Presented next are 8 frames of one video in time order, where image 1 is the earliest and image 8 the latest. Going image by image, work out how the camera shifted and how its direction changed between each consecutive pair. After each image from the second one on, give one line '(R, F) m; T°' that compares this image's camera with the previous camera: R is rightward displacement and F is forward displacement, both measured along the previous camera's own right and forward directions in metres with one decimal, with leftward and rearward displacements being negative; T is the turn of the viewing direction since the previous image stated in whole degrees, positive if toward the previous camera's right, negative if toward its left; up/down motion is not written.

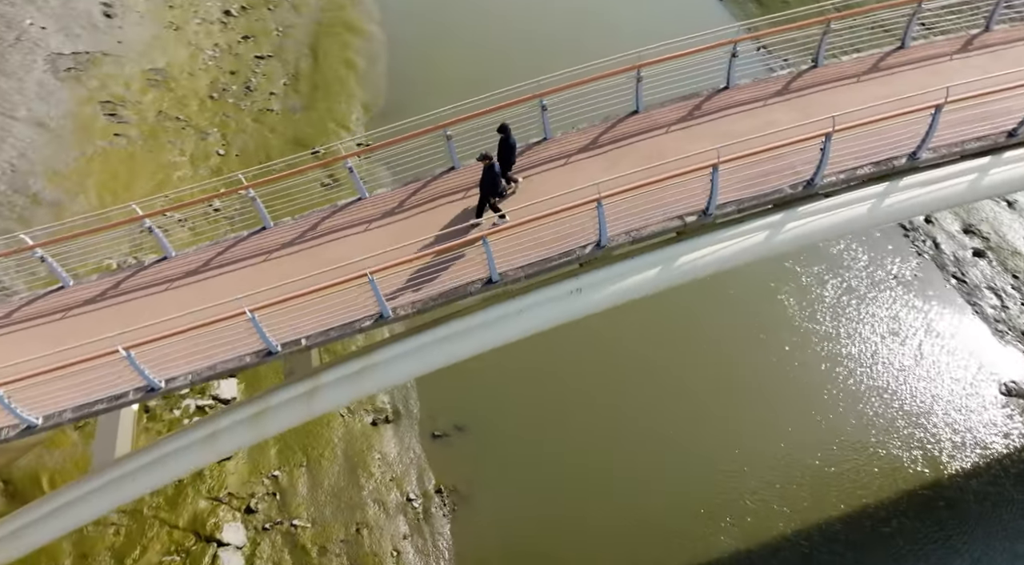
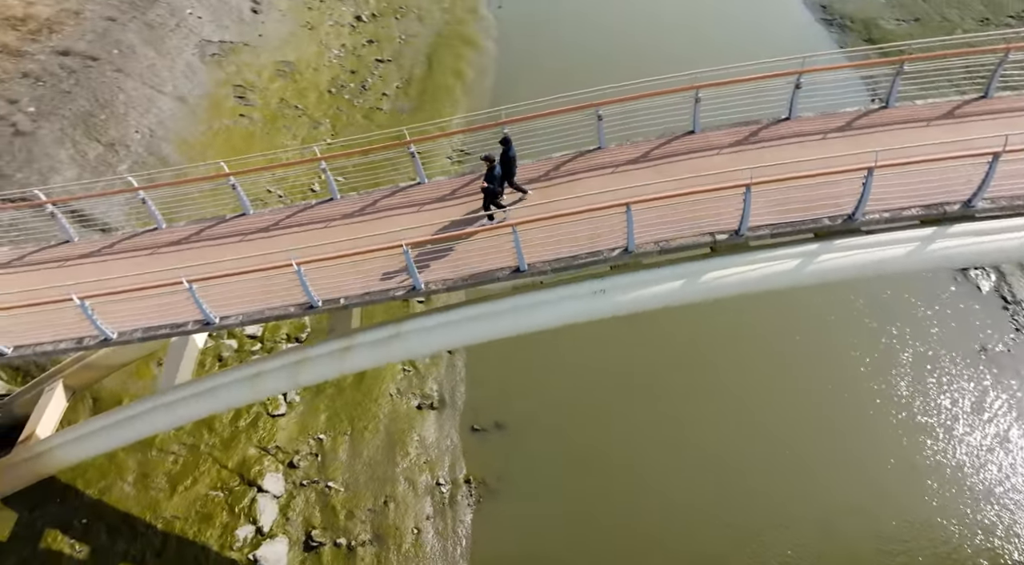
(+1.1, -0.4) m; -9°
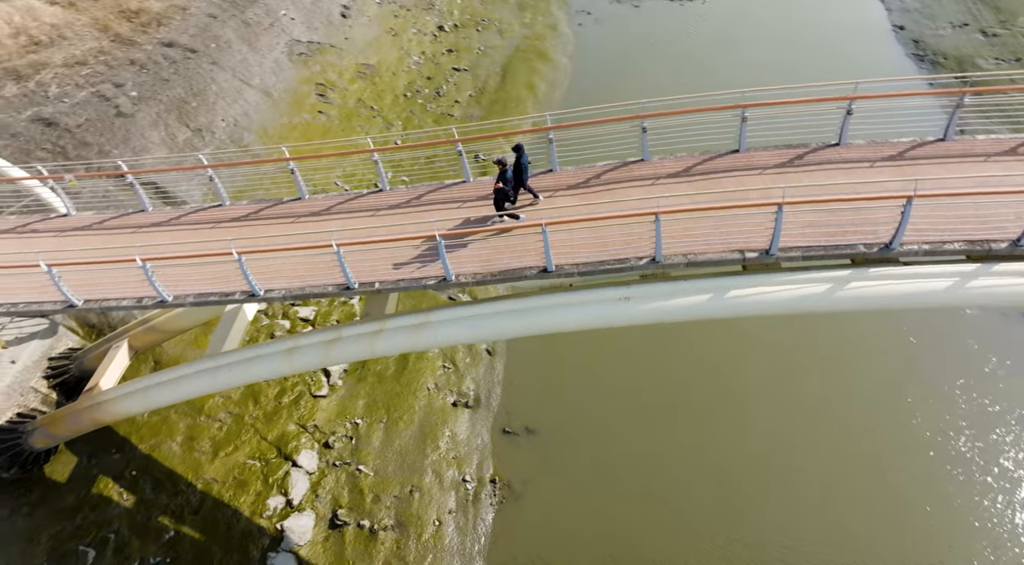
(+0.6, -0.2) m; -6°
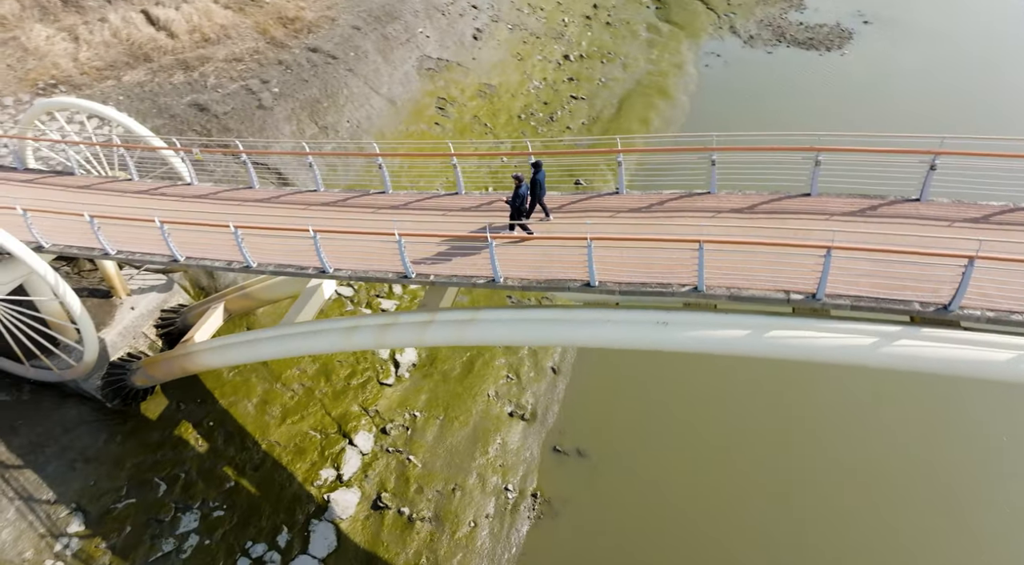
(+1.1, -0.3) m; -10°
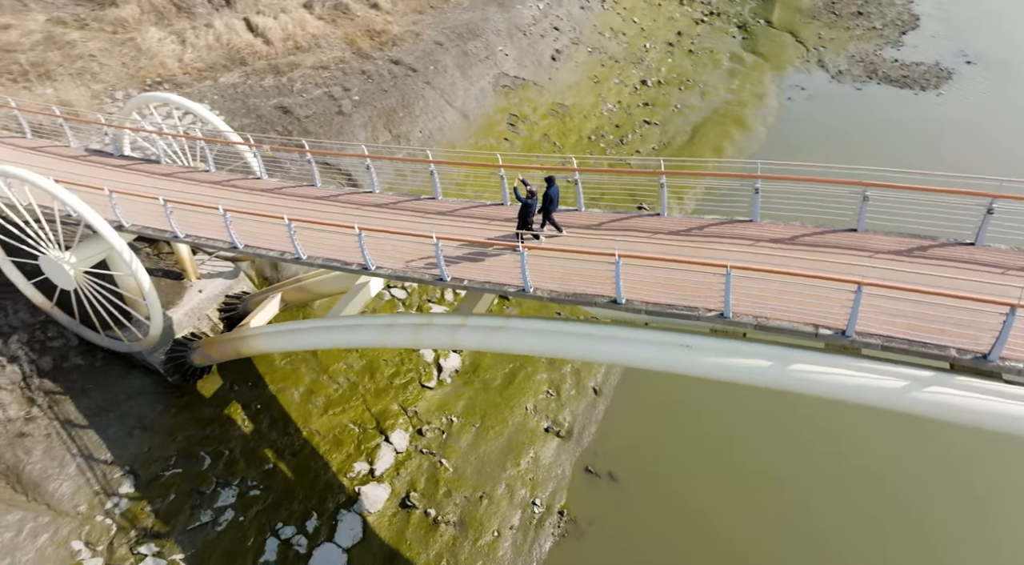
(+0.7, -0.2) m; -6°
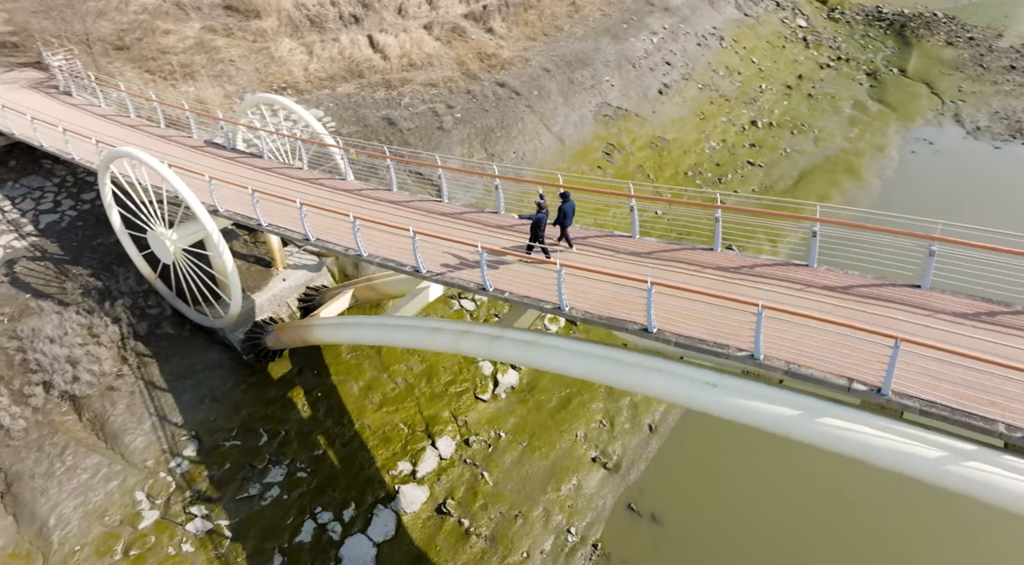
(+1.2, 0.0) m; -9°
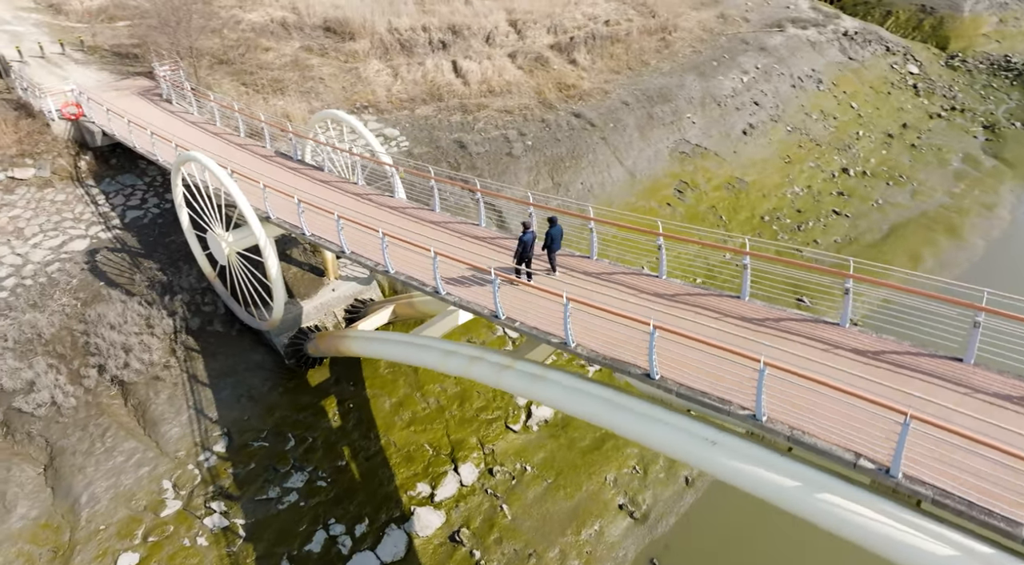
(+1.3, +0.4) m; -8°
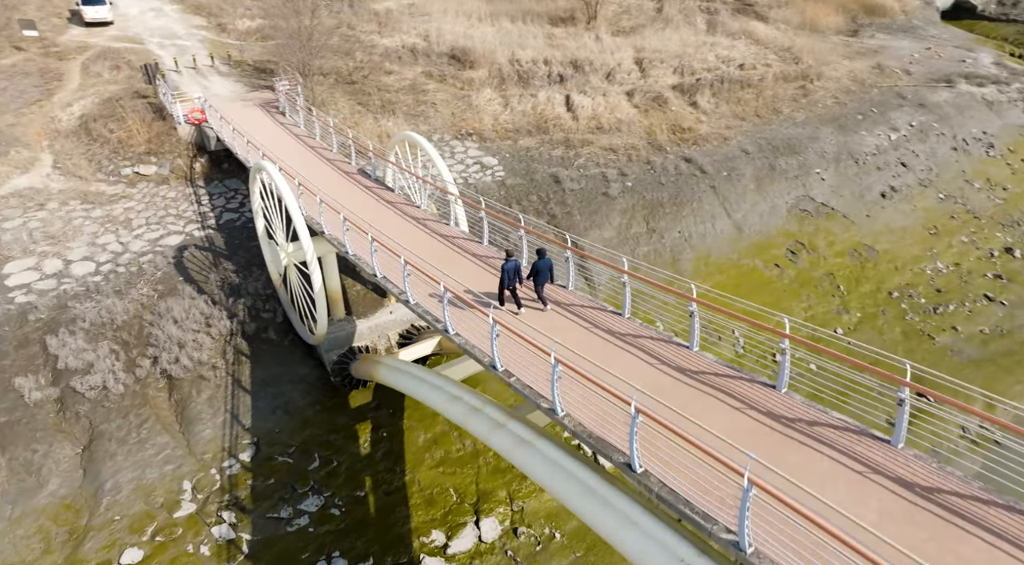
(+2.0, +1.5) m; -12°
